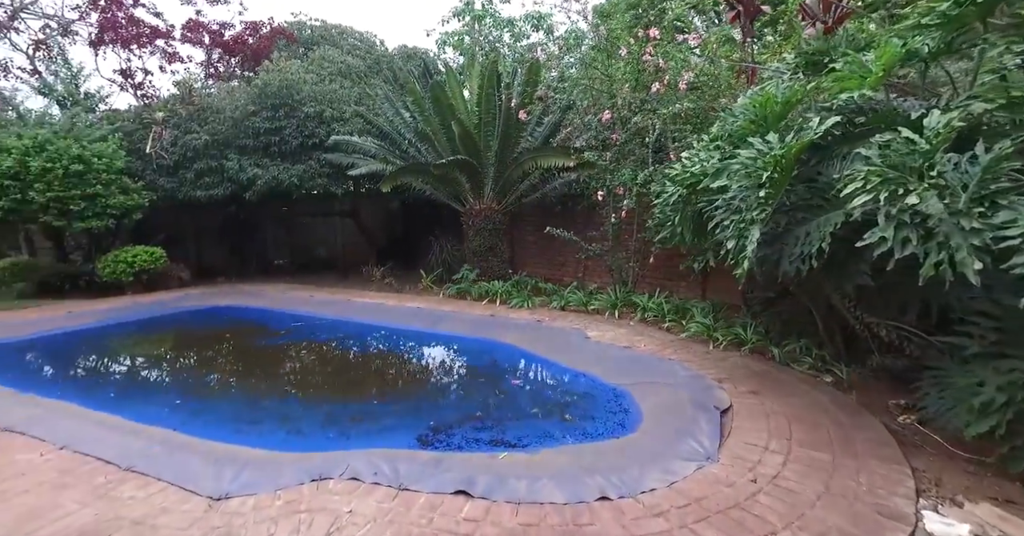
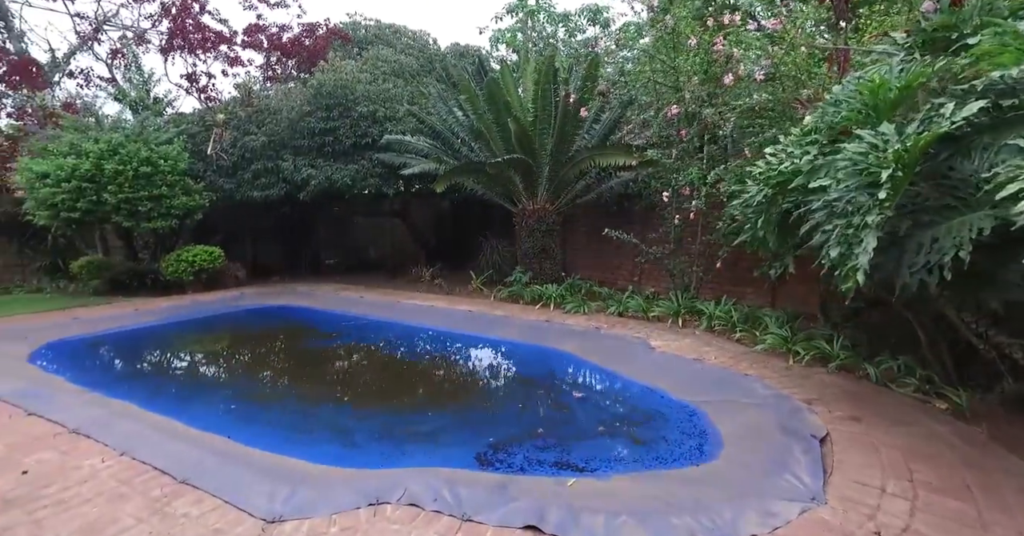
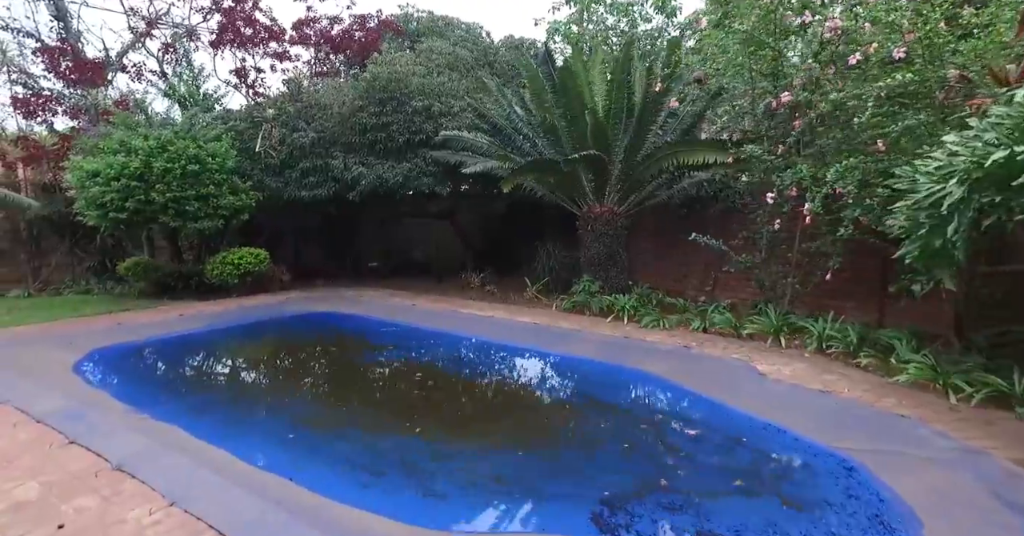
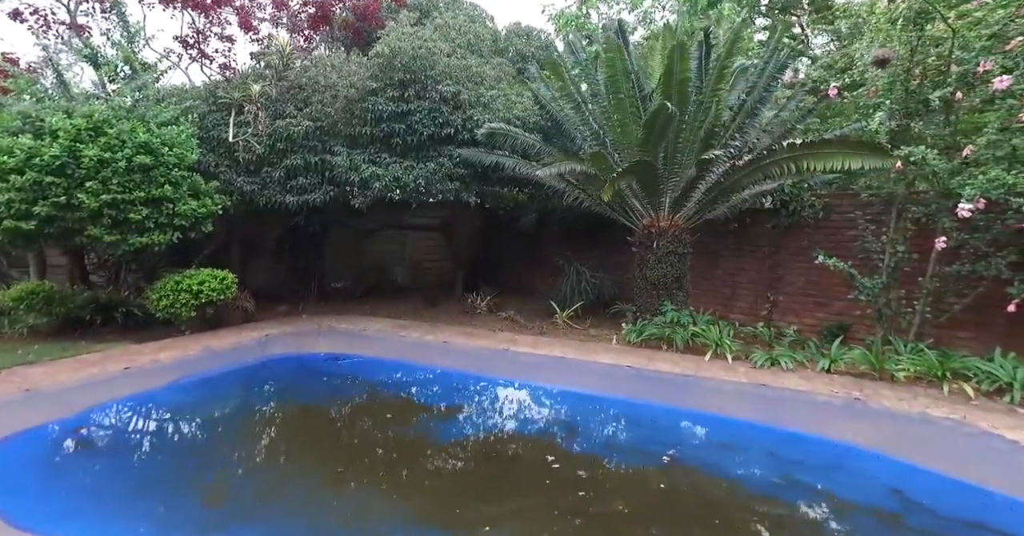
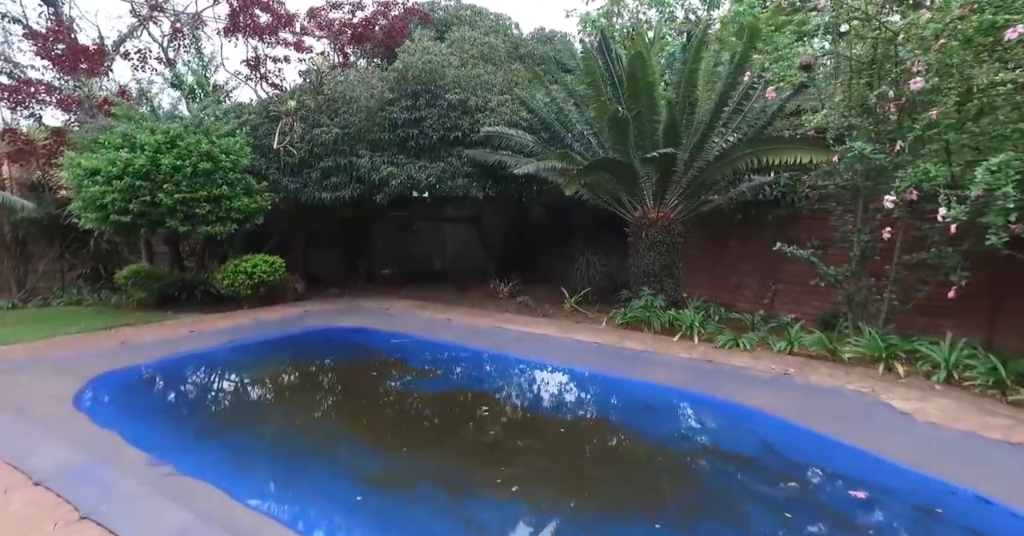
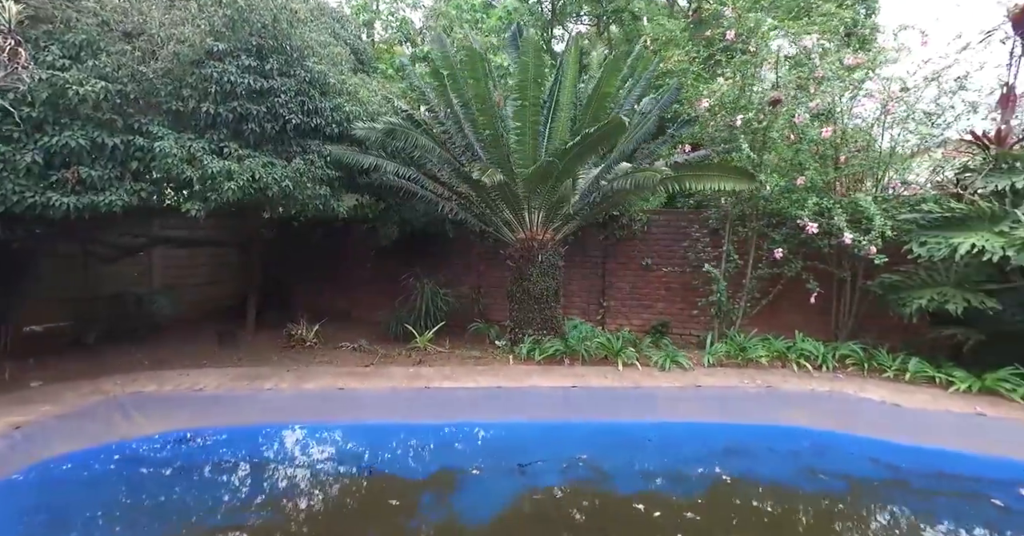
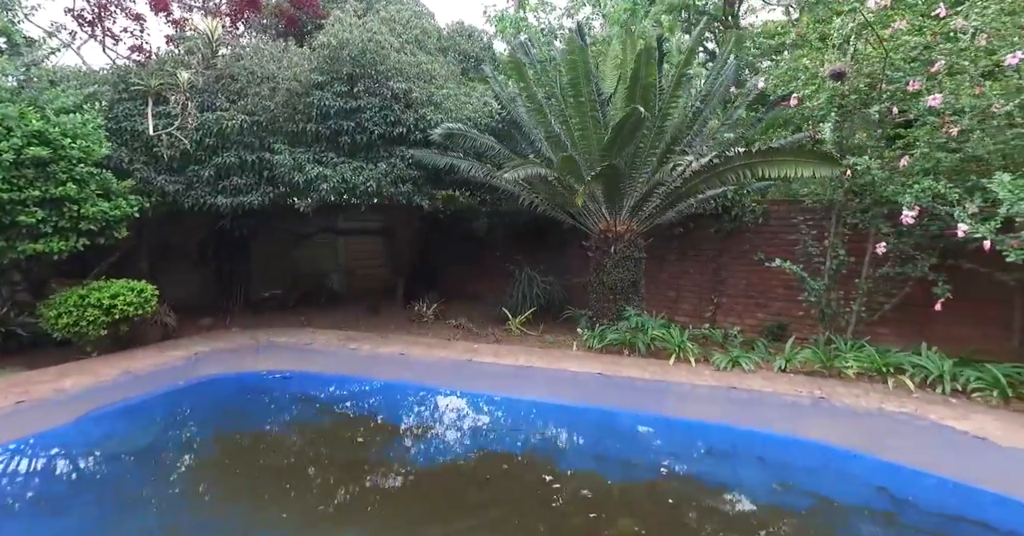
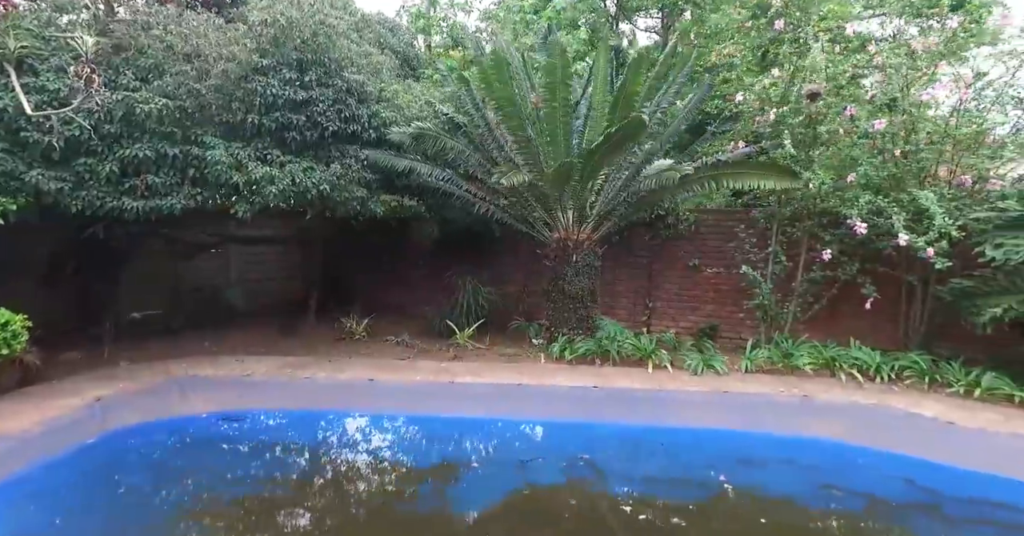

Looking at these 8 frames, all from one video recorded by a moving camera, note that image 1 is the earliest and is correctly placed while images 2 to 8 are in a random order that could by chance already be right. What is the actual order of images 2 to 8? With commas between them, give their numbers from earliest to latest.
2, 3, 5, 4, 7, 8, 6
